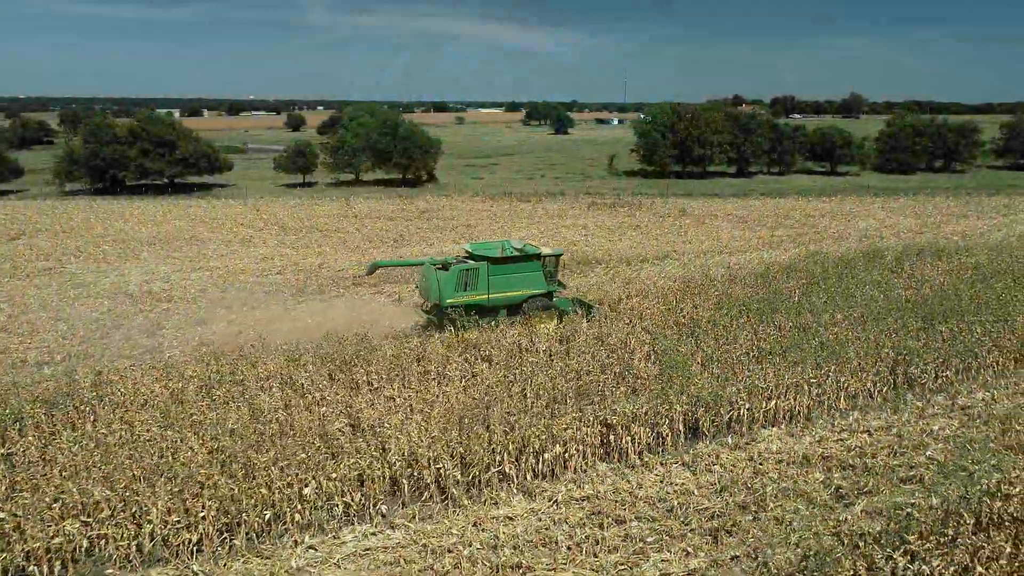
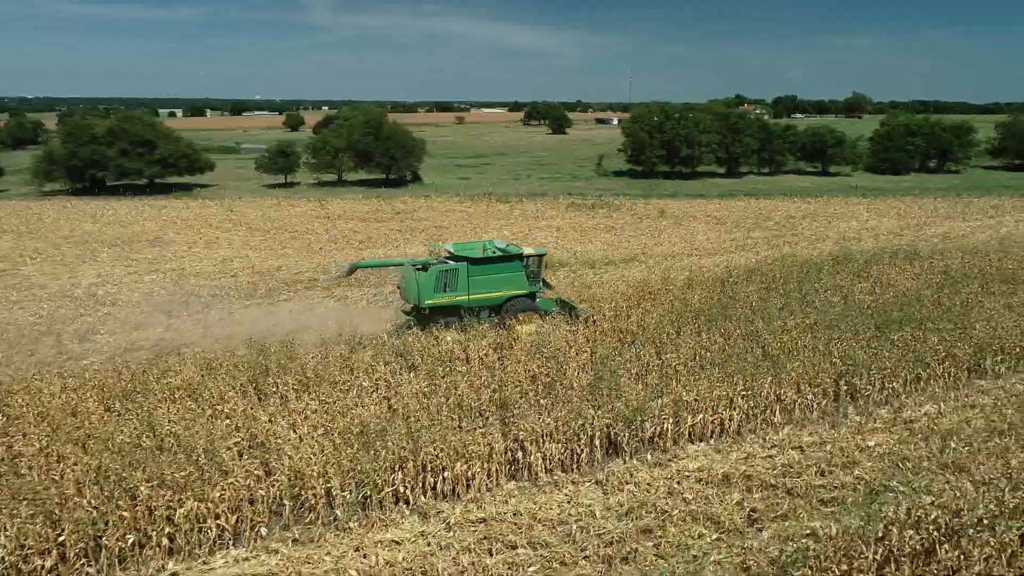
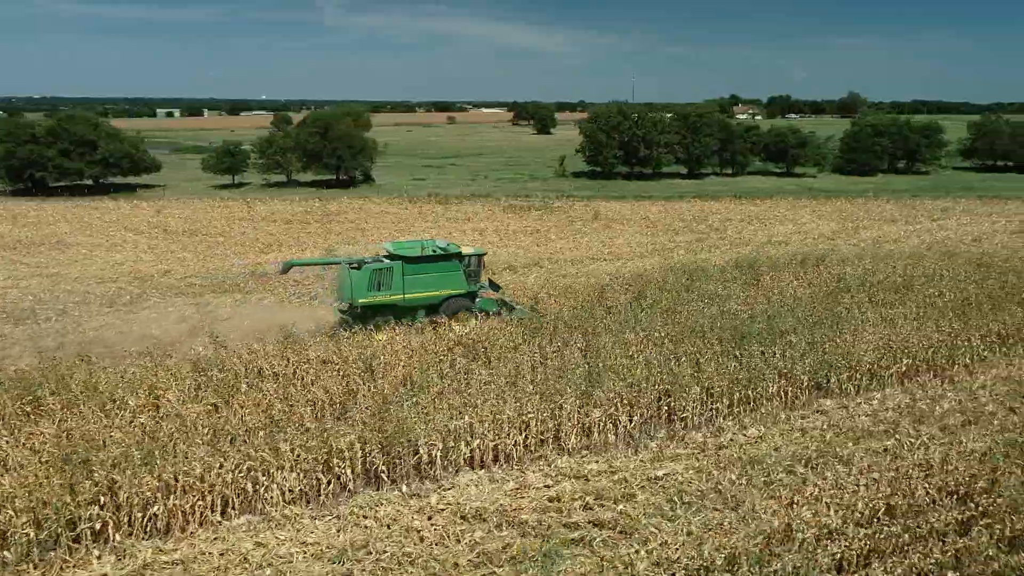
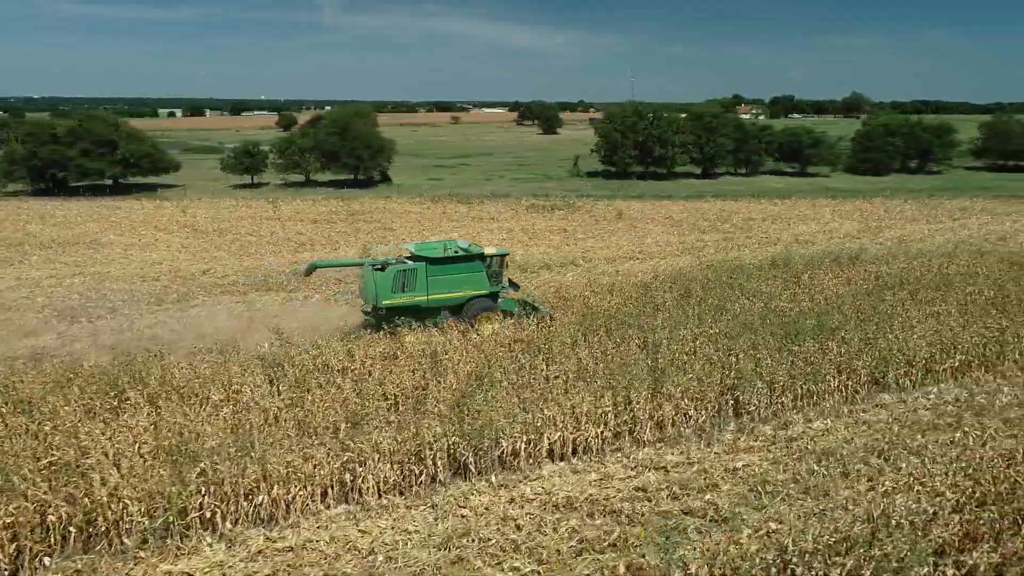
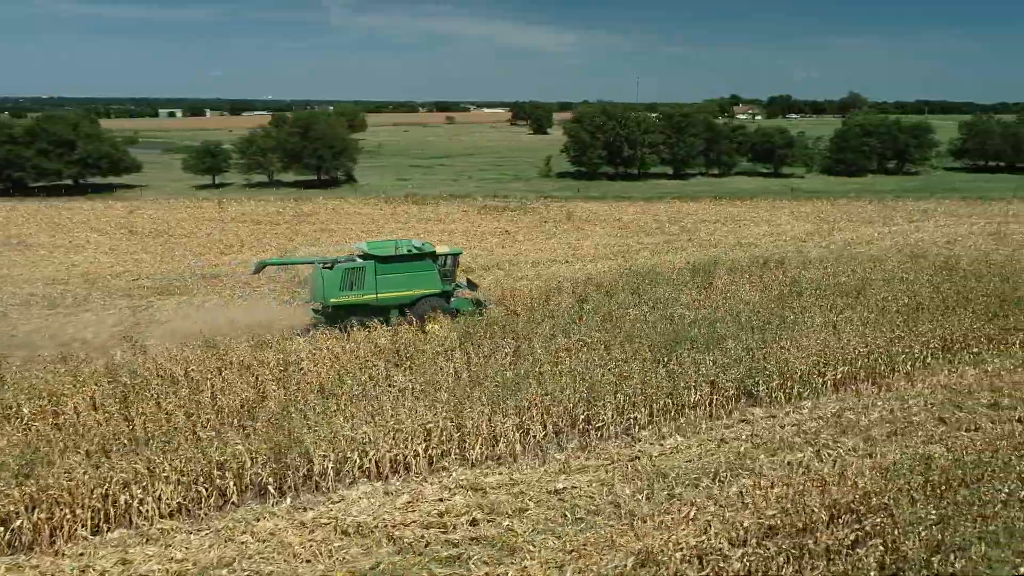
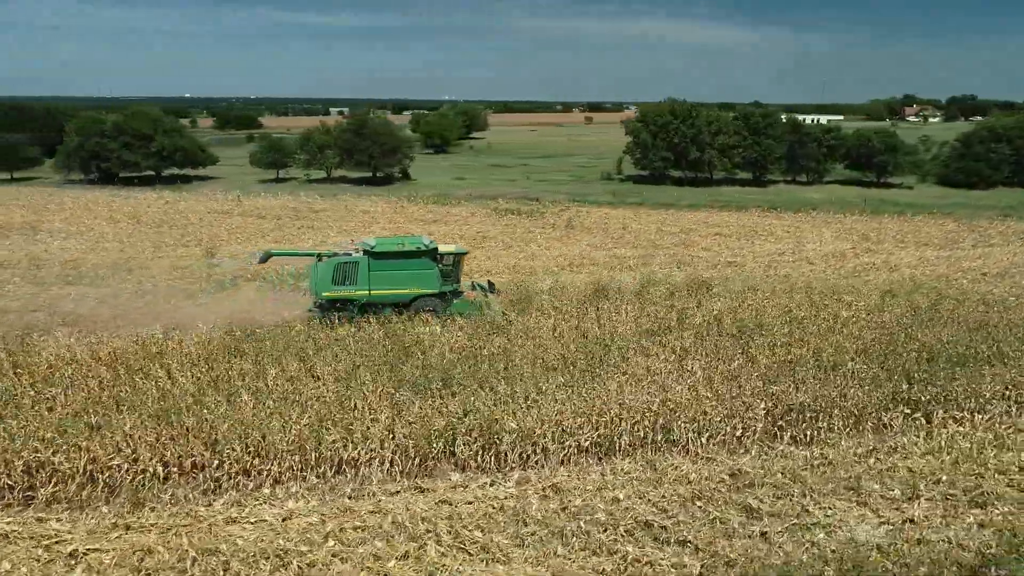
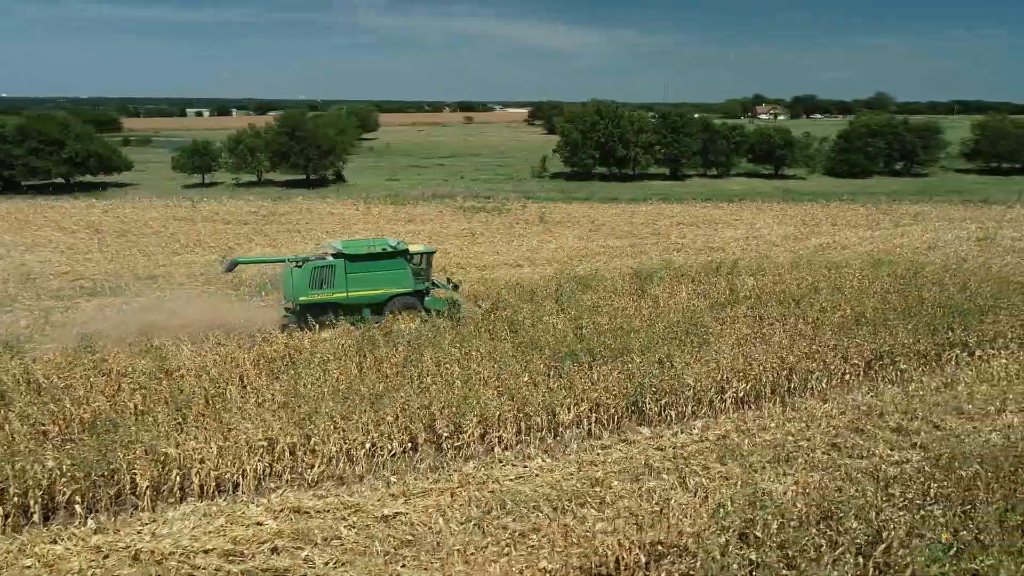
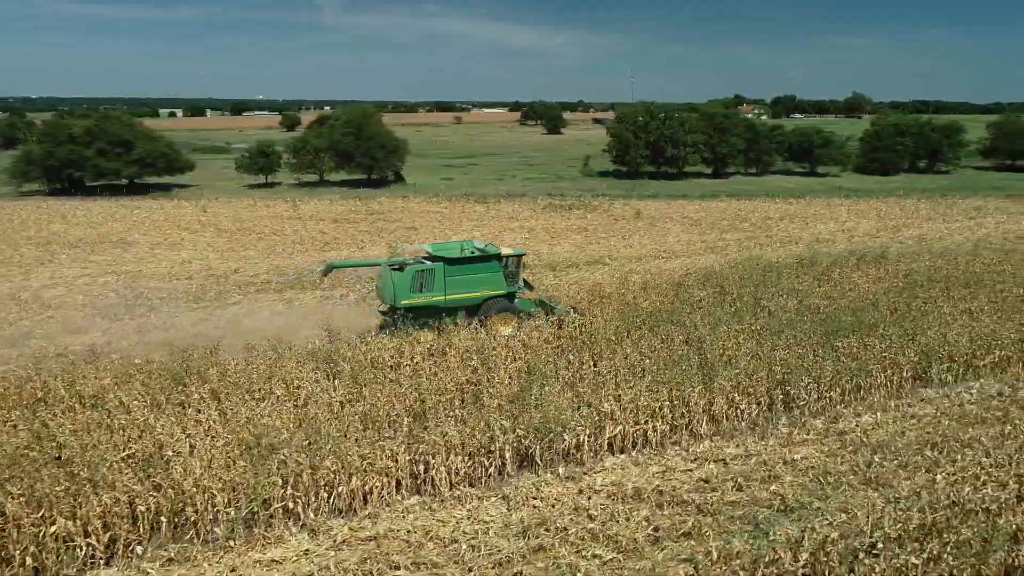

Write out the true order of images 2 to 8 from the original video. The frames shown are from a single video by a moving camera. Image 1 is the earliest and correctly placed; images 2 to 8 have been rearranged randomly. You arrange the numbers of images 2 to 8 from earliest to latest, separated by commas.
2, 8, 4, 3, 5, 7, 6
